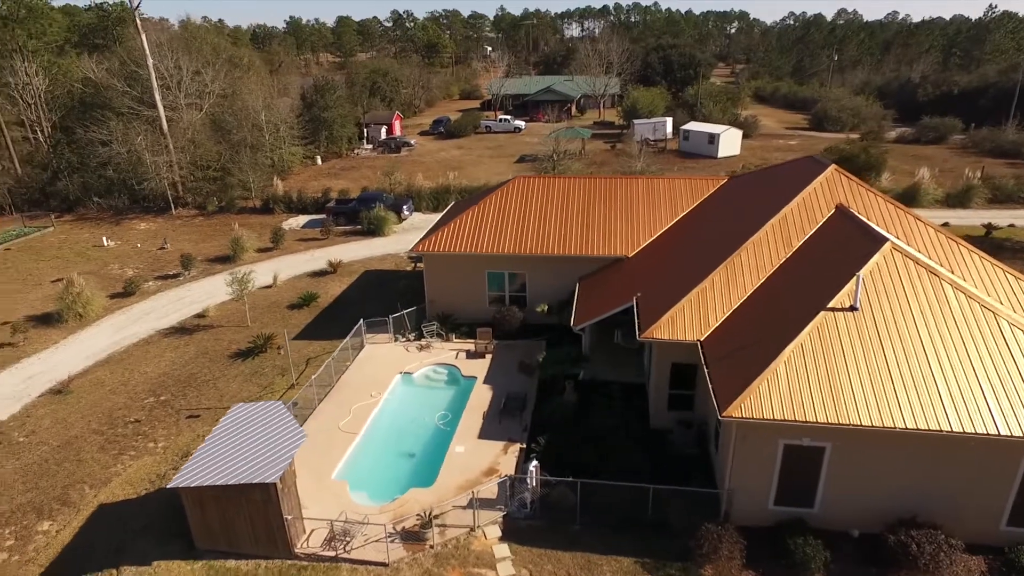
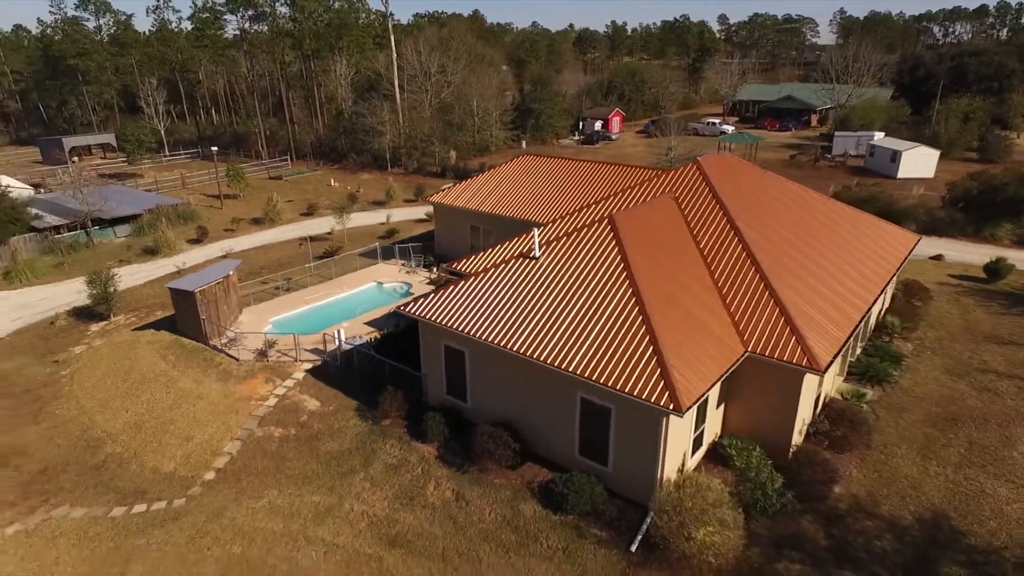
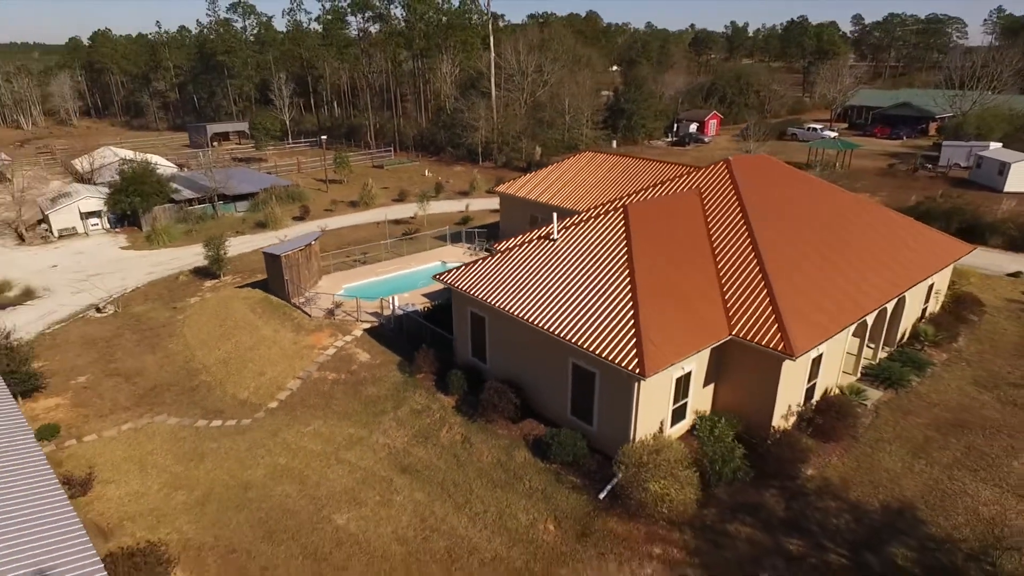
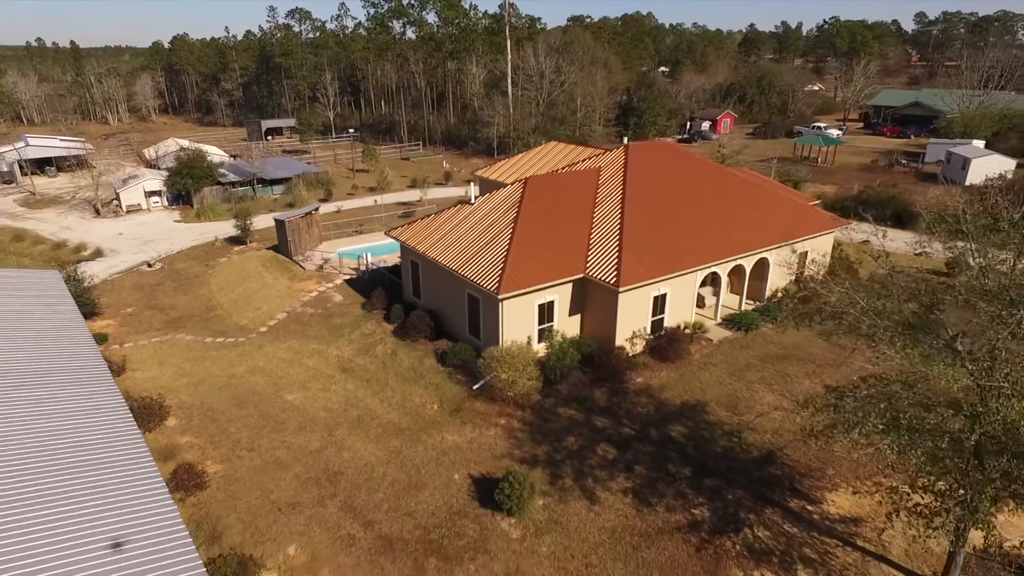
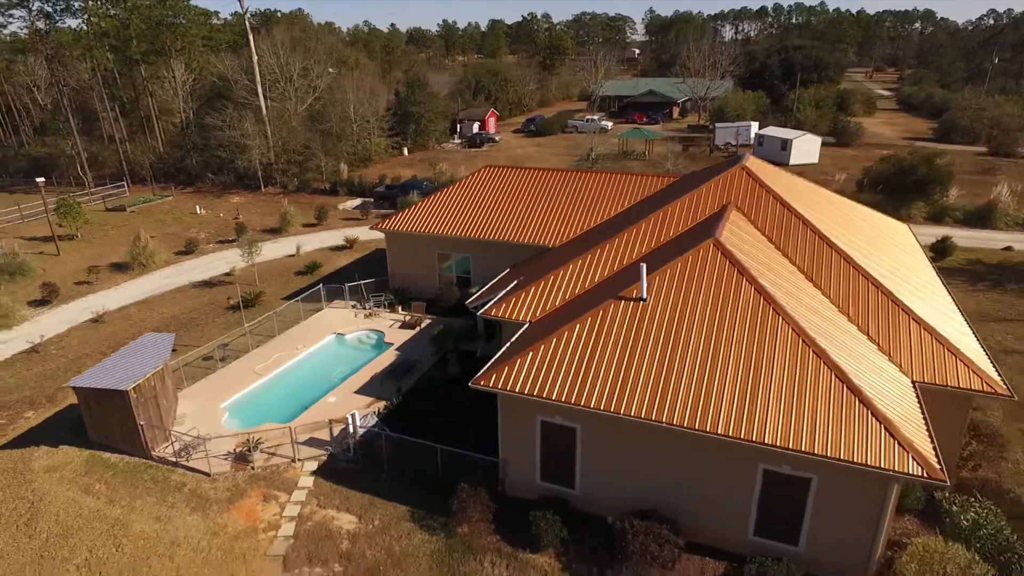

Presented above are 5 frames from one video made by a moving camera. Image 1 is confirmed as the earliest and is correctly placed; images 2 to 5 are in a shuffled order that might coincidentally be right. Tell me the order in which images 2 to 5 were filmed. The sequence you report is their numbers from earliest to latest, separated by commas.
5, 2, 3, 4
